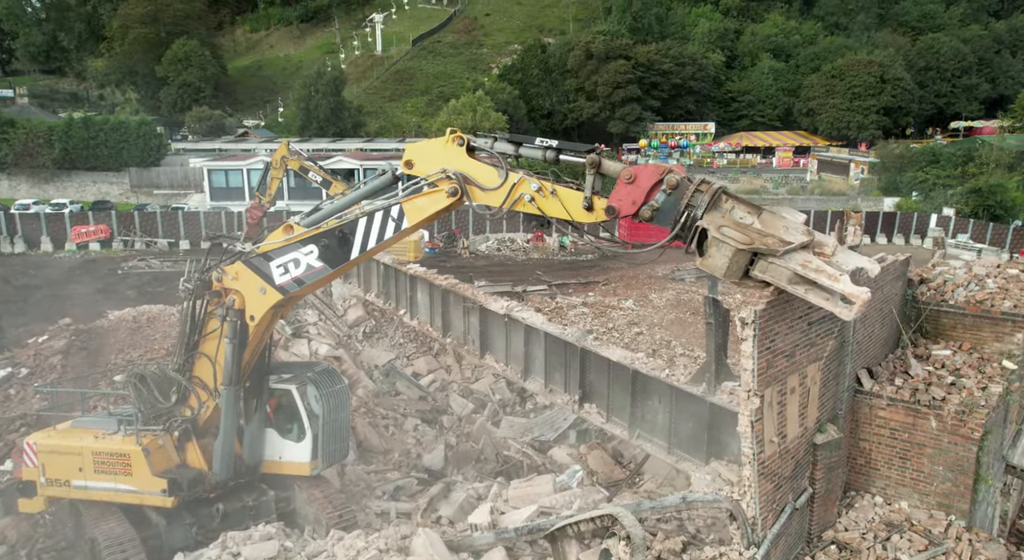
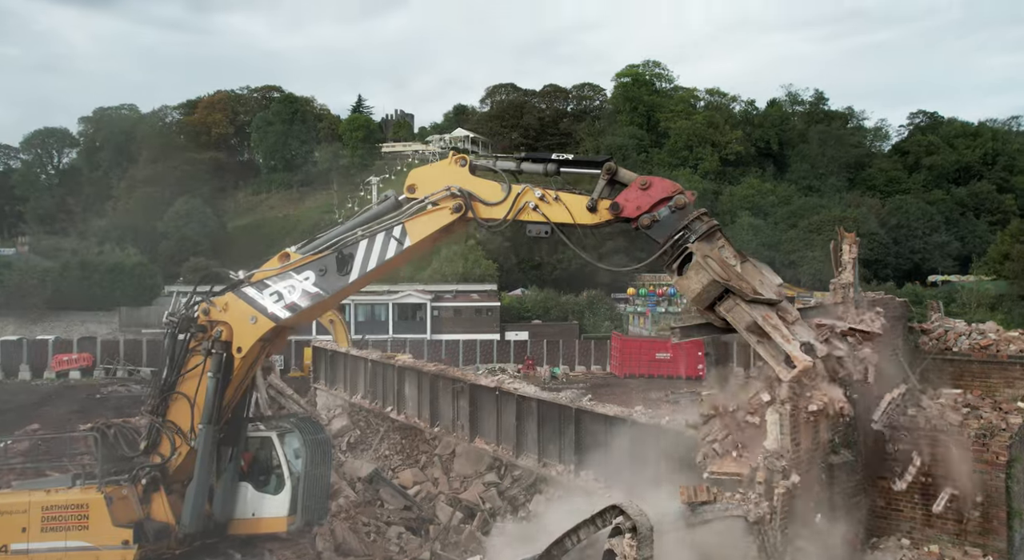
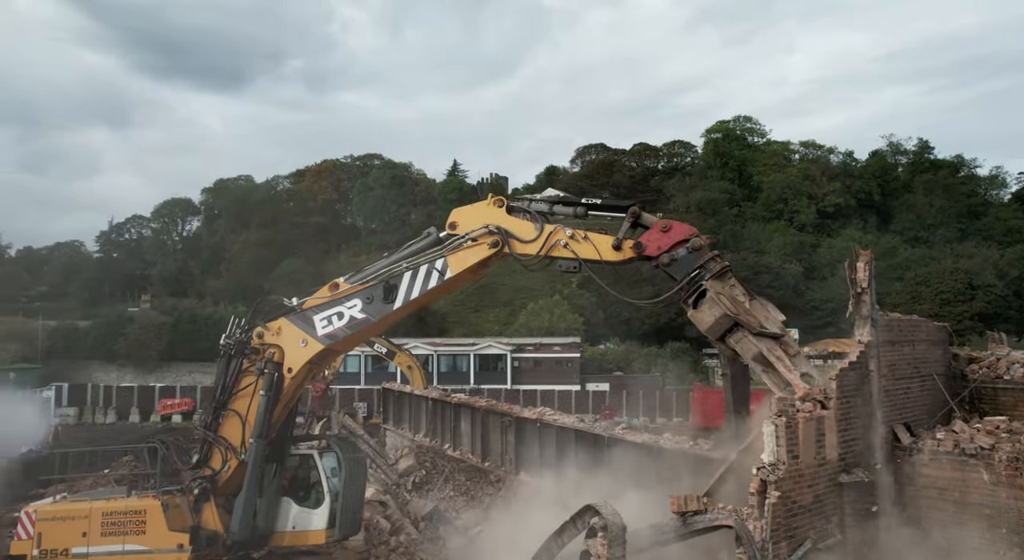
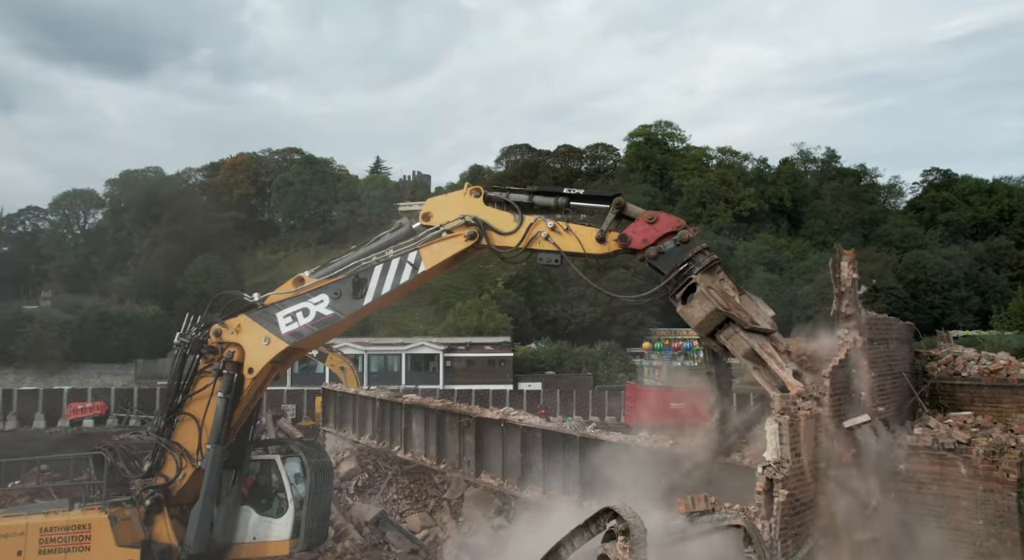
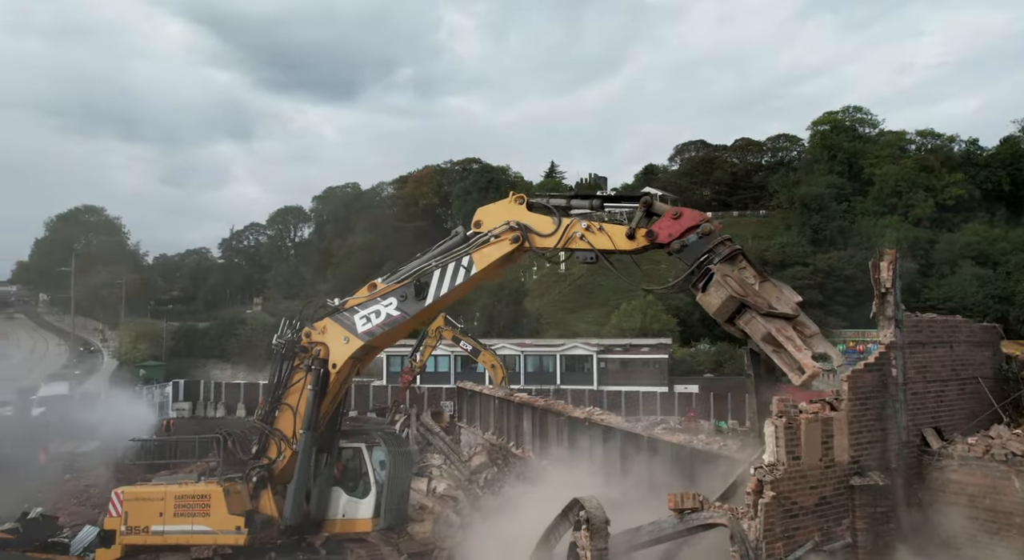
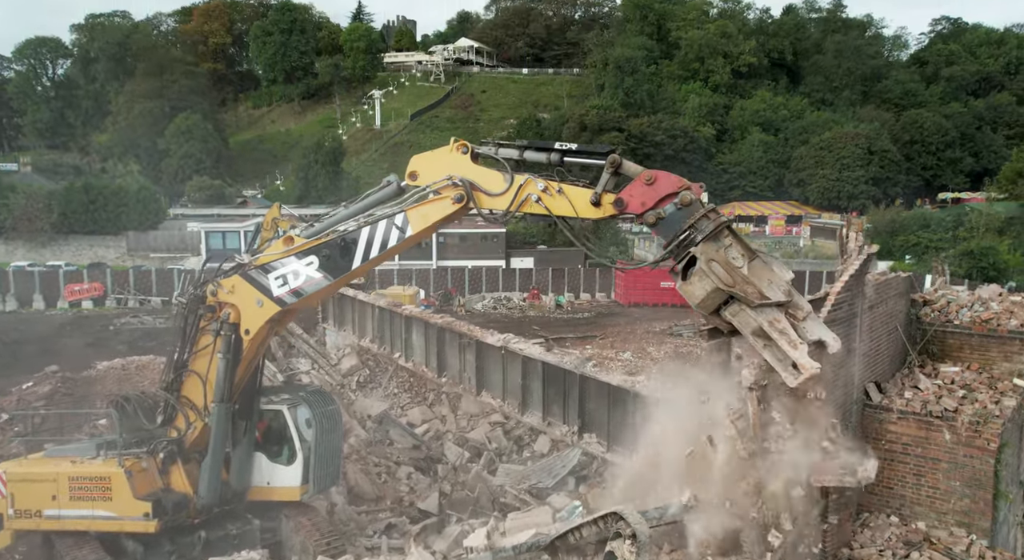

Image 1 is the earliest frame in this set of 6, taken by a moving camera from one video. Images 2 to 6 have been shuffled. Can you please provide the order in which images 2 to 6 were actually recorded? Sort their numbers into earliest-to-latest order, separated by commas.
6, 2, 4, 3, 5
